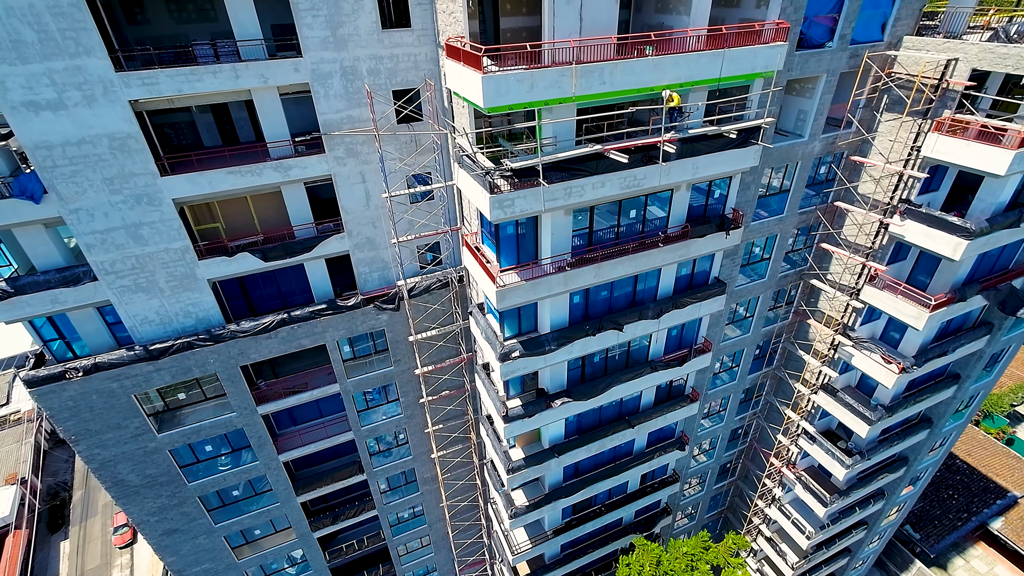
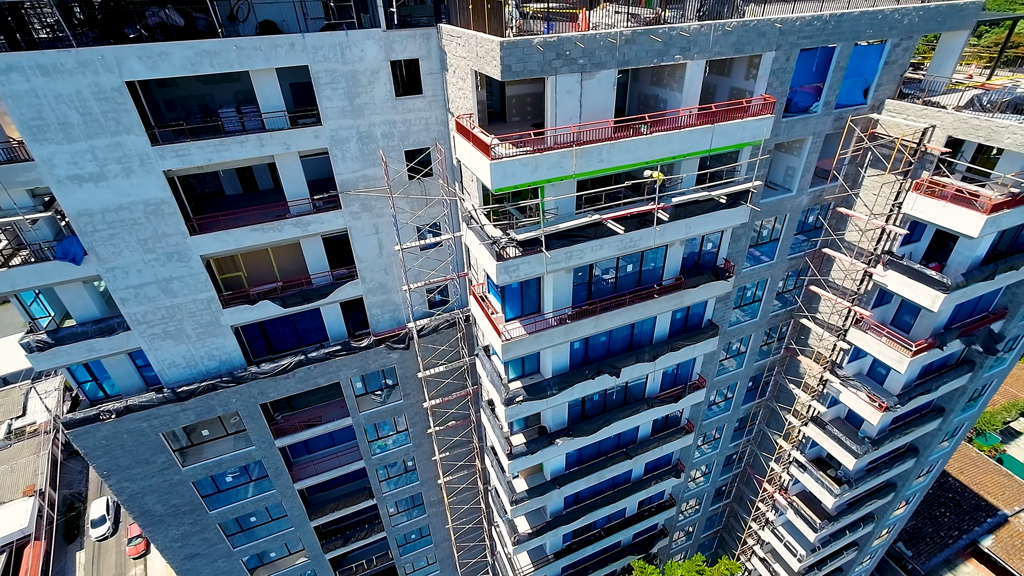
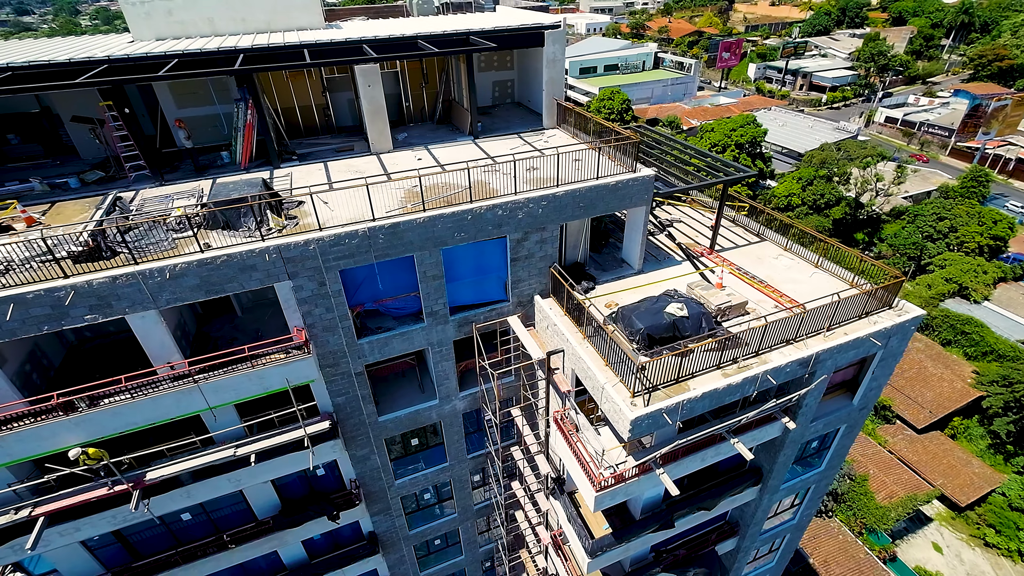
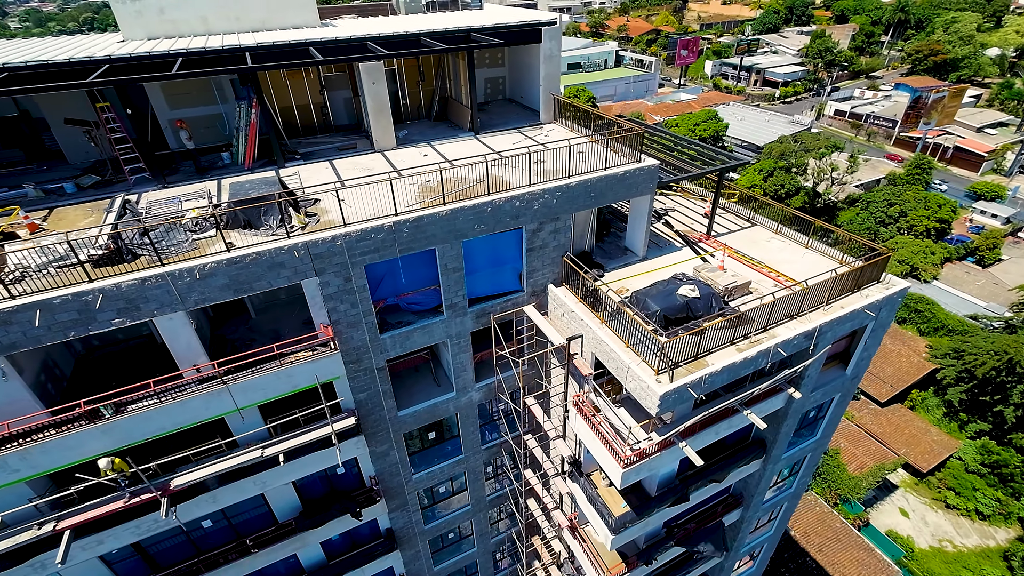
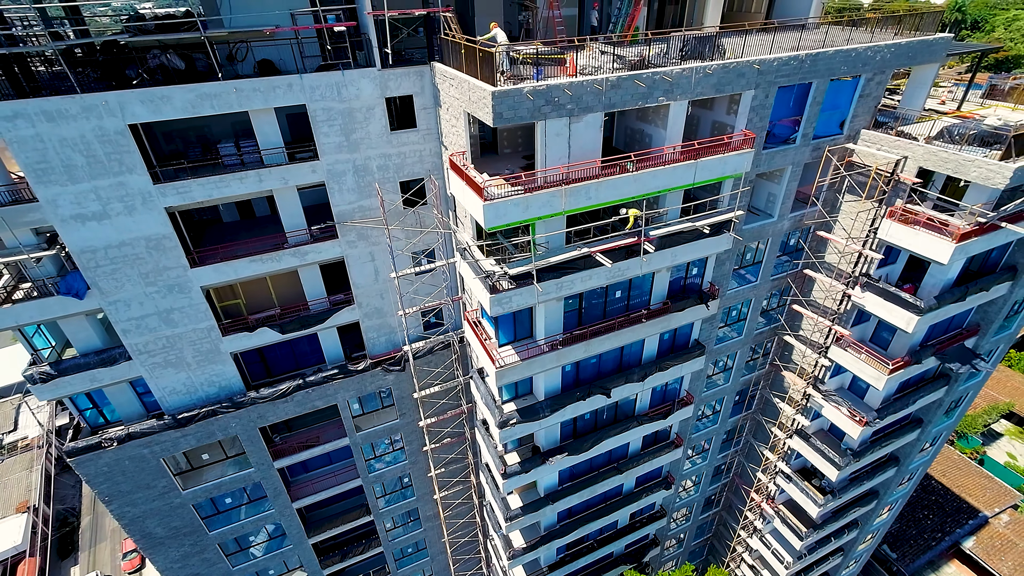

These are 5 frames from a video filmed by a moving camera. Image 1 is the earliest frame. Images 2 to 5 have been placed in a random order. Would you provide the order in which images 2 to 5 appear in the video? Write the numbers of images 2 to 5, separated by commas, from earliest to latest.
2, 5, 4, 3
